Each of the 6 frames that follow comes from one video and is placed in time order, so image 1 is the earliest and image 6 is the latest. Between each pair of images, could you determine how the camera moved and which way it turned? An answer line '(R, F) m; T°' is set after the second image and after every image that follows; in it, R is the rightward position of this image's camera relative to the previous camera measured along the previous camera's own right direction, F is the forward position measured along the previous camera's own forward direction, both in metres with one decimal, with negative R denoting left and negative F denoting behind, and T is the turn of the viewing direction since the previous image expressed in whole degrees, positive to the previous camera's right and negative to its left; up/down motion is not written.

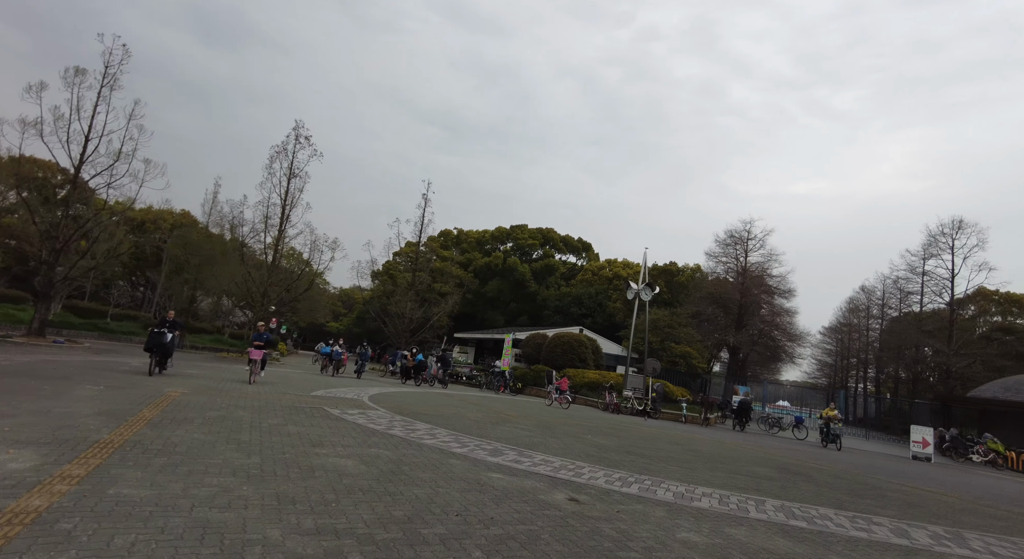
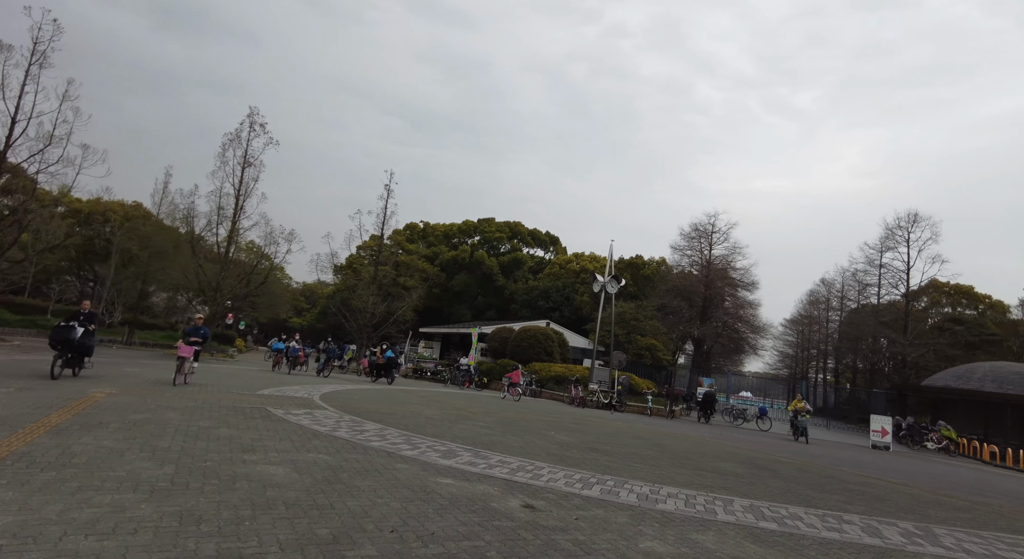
(+0.2, +0.6) m; +3°
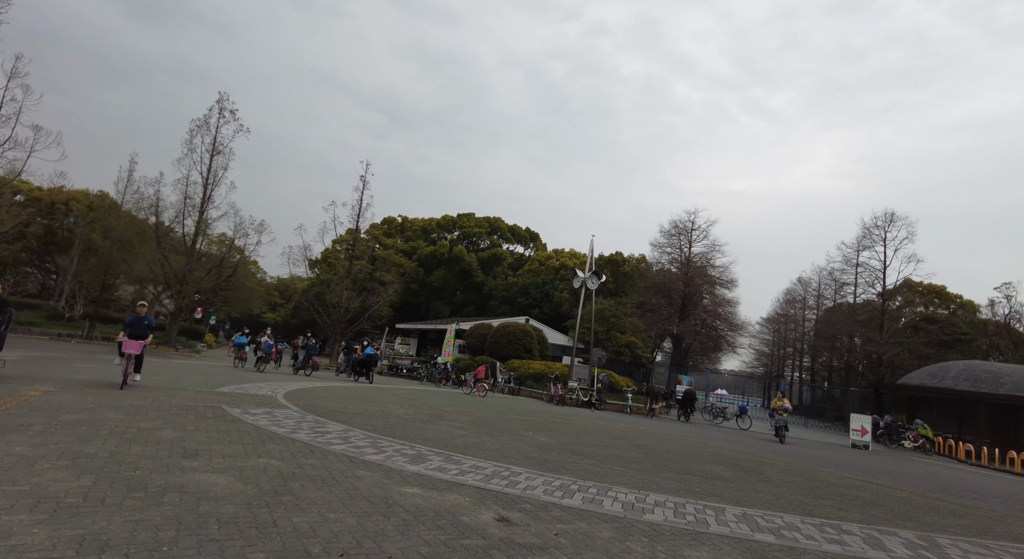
(0.0, +0.6) m; +2°
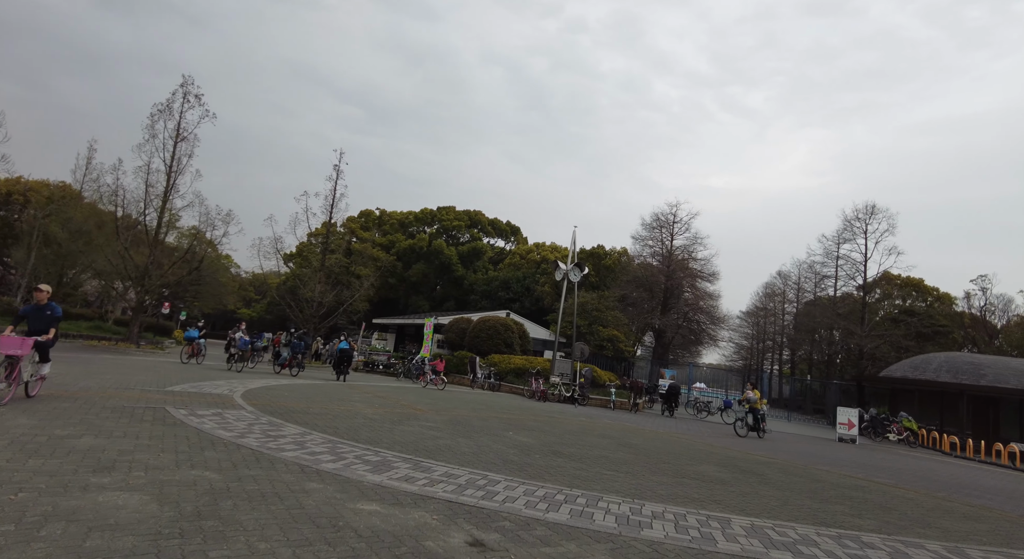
(0.0, +0.8) m; +2°
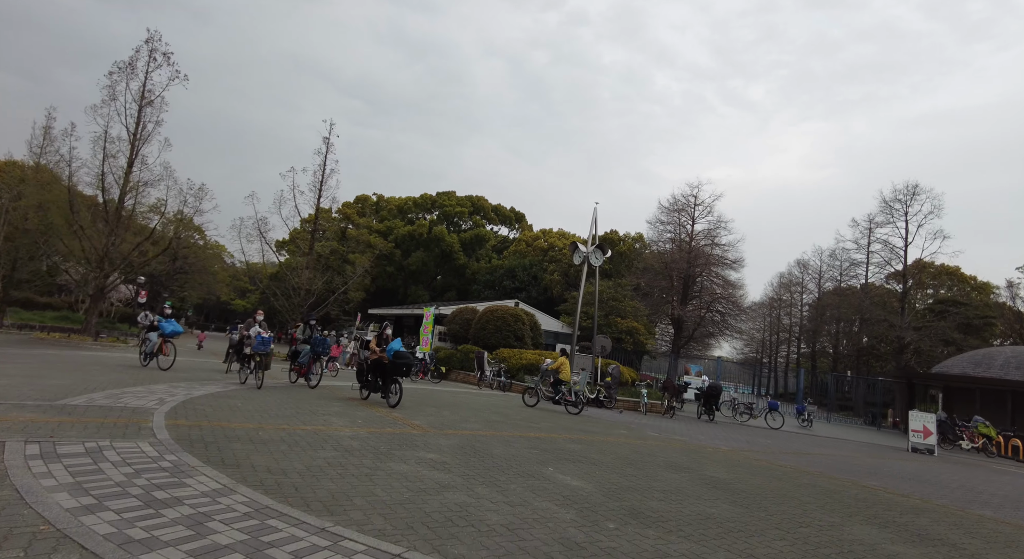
(-0.5, +3.2) m; 0°
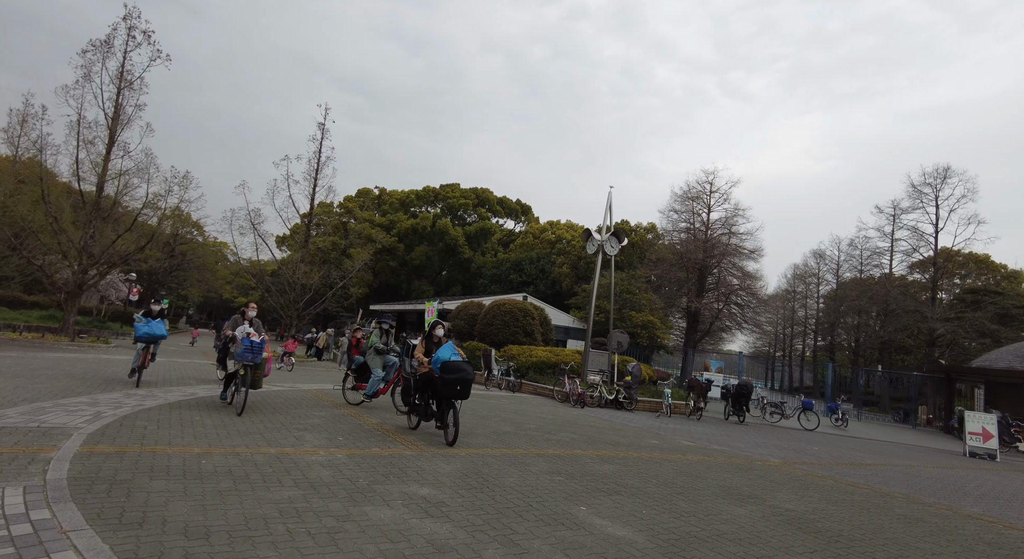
(-0.1, +1.7) m; -1°
